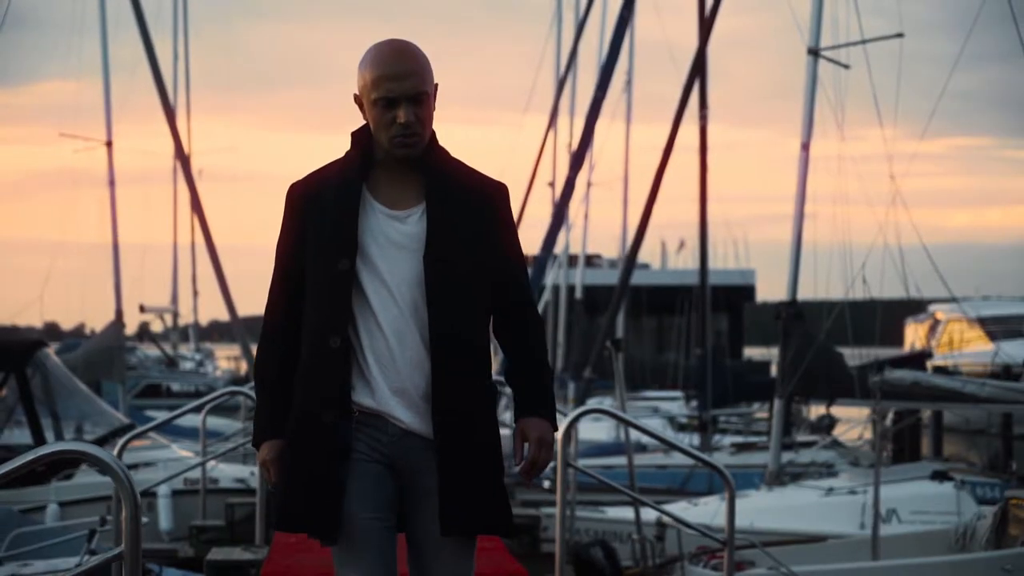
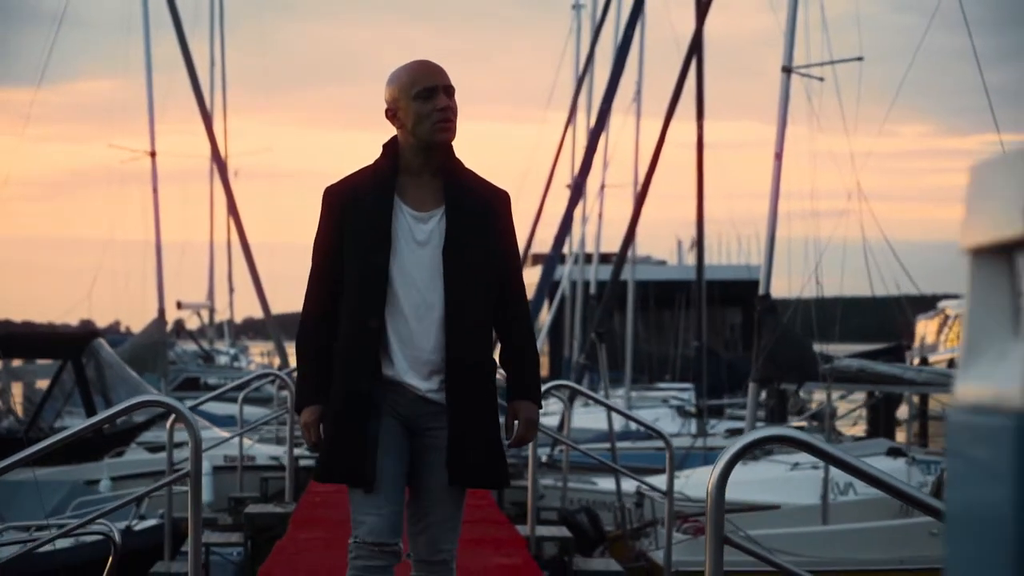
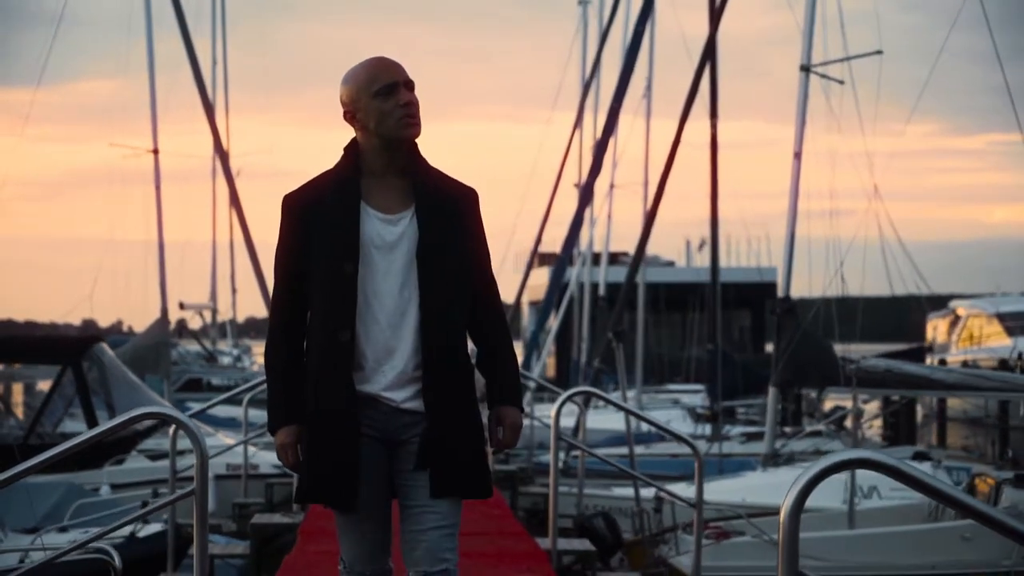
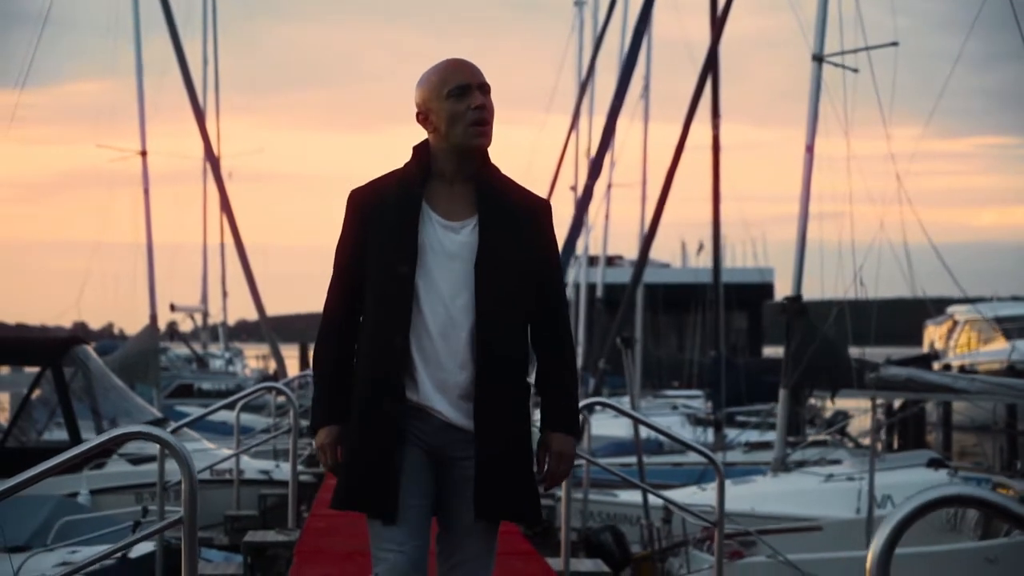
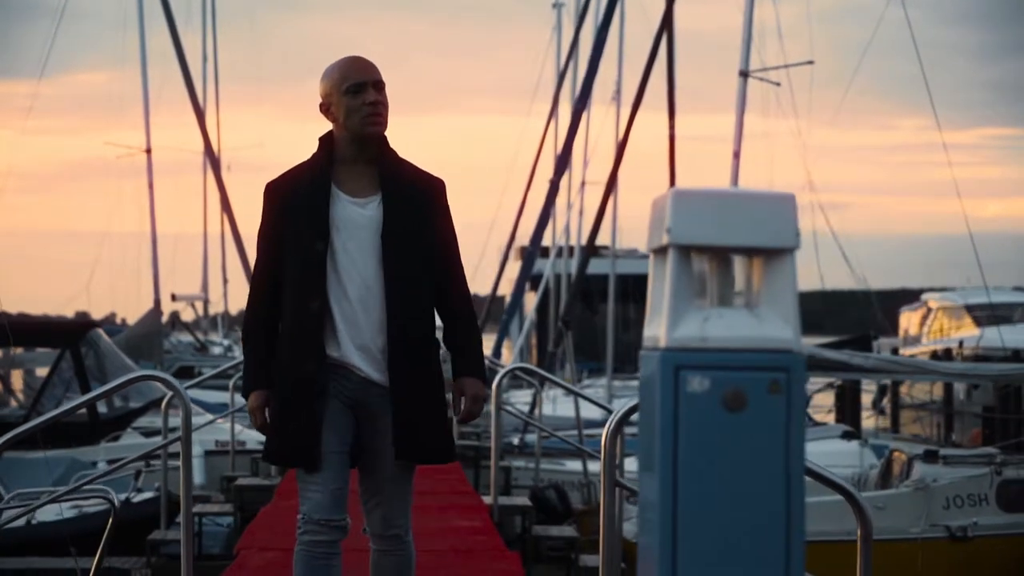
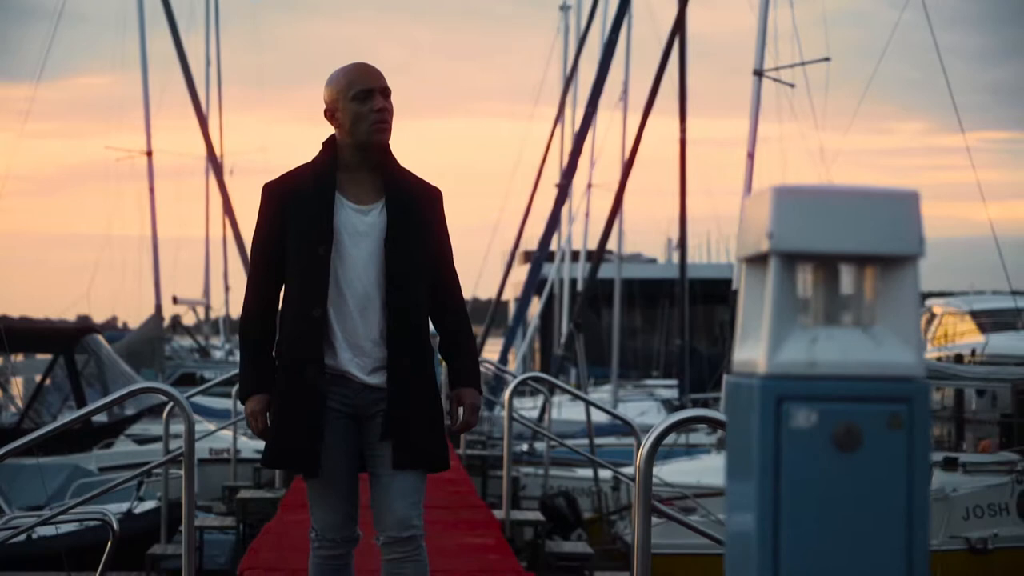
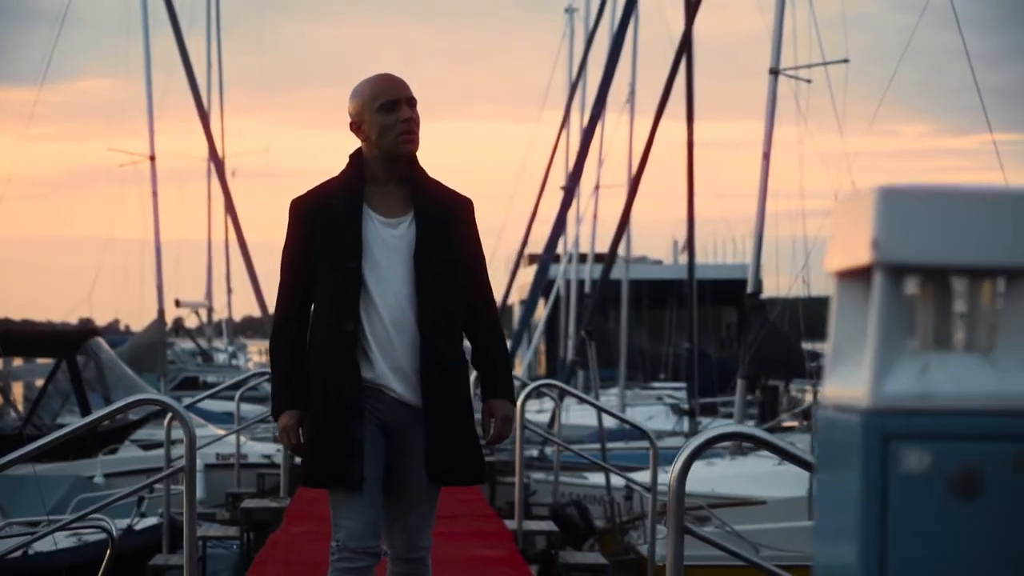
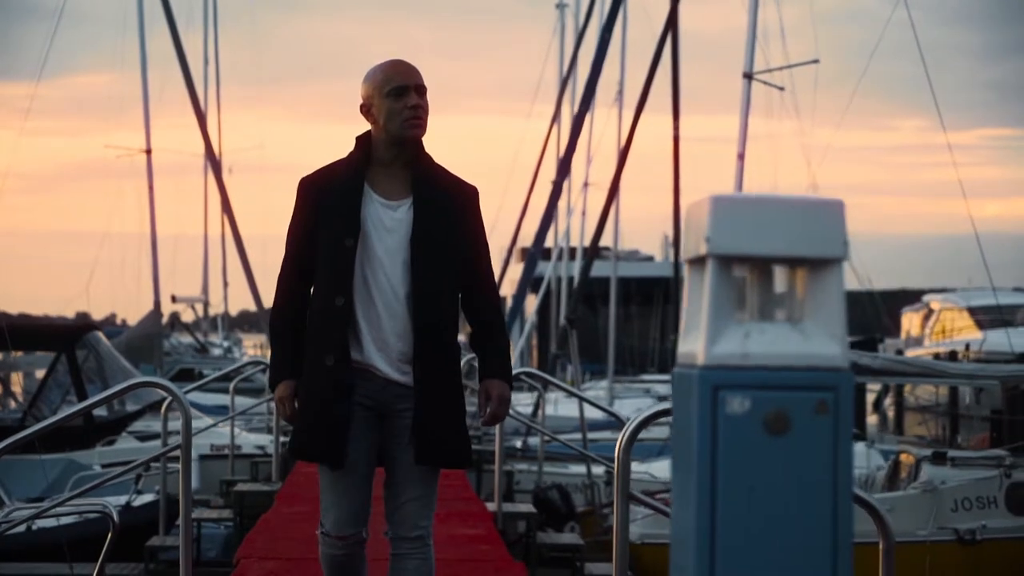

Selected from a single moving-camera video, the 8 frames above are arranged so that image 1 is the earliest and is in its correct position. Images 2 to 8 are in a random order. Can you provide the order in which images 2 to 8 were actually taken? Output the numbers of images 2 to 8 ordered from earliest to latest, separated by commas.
4, 3, 2, 7, 6, 8, 5
